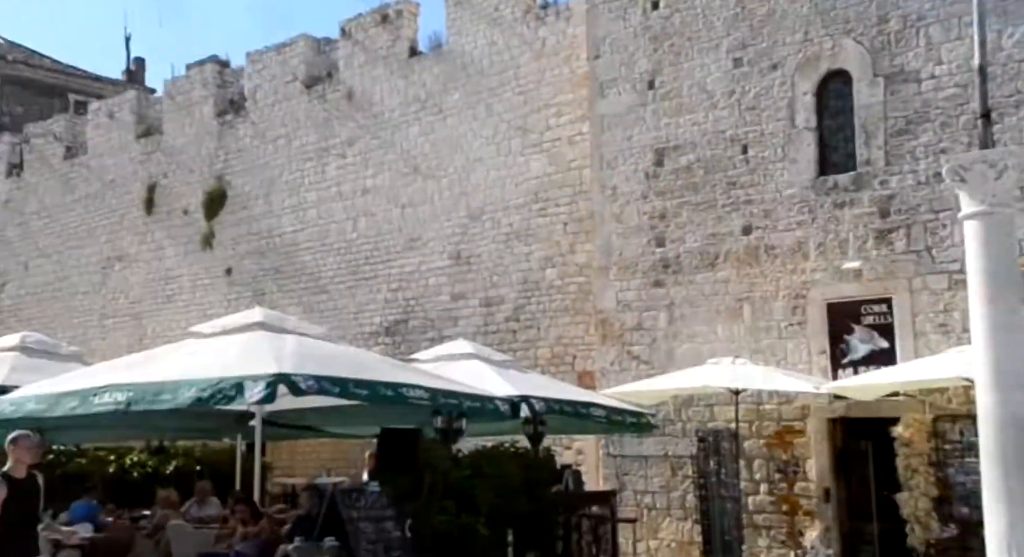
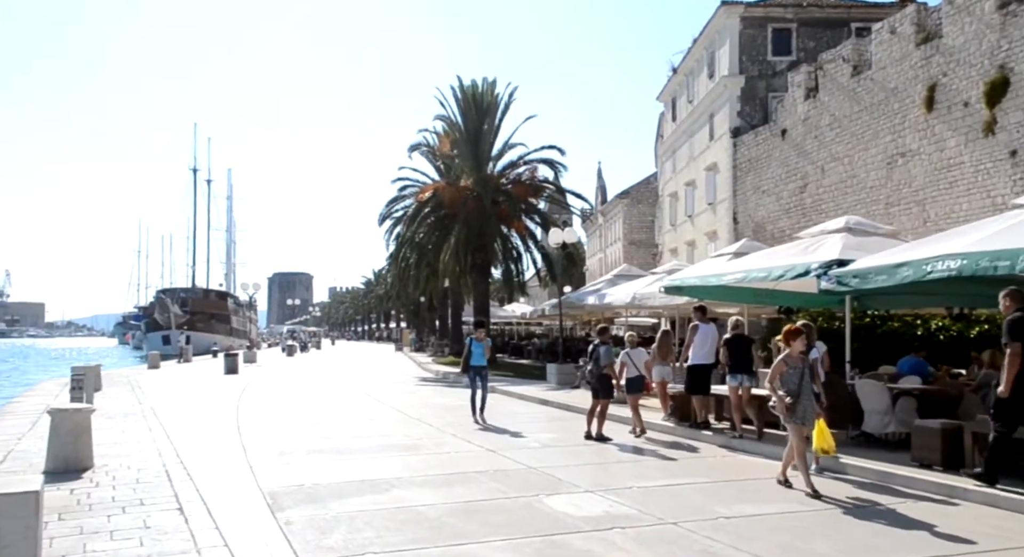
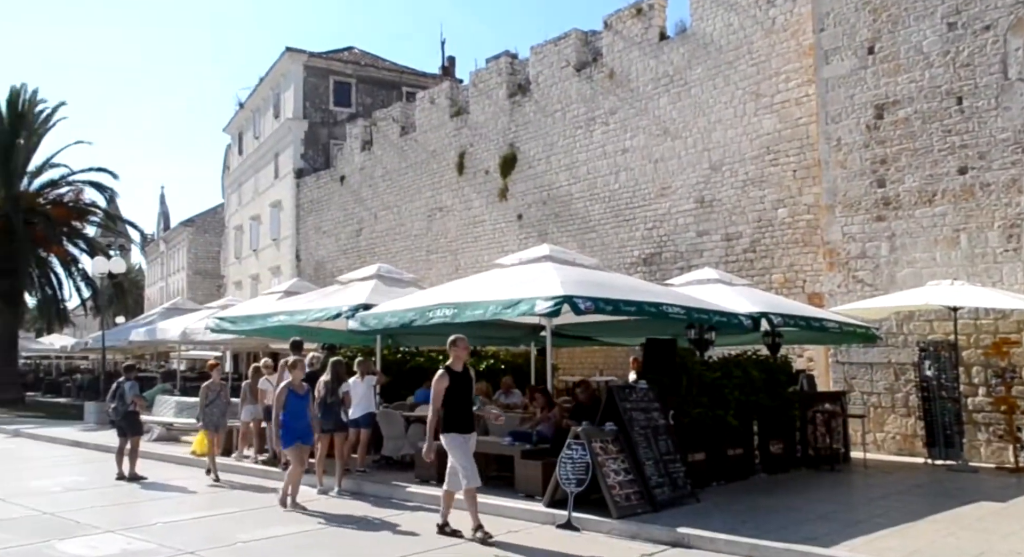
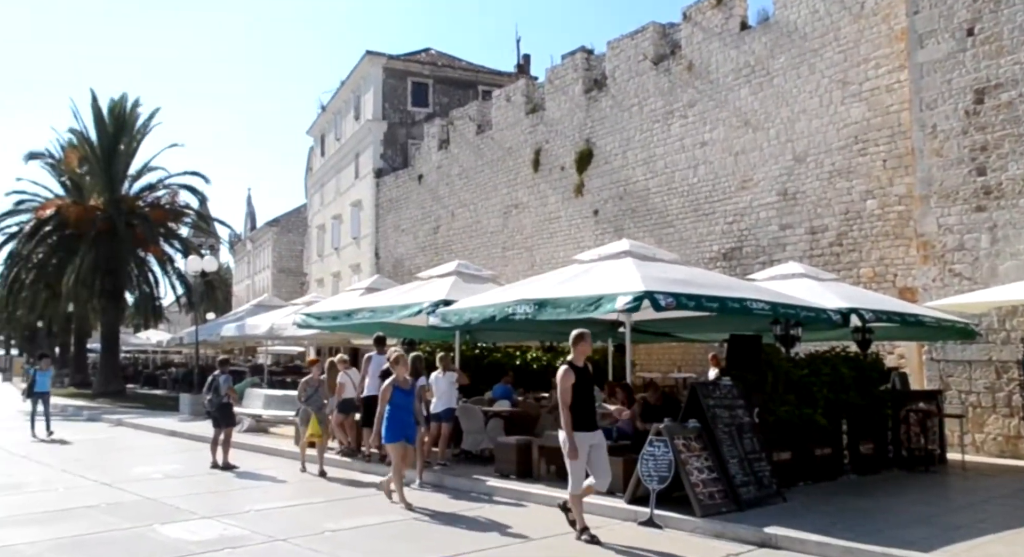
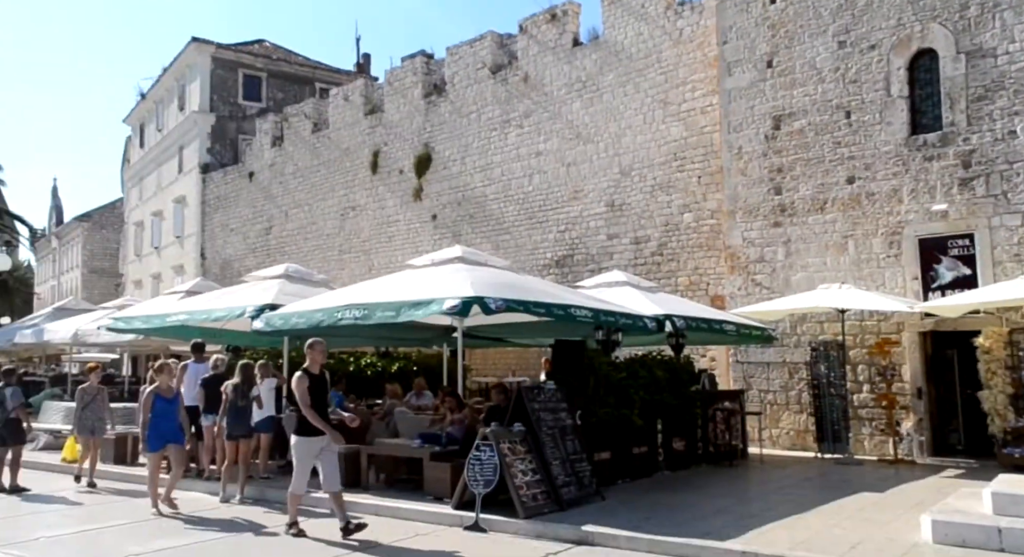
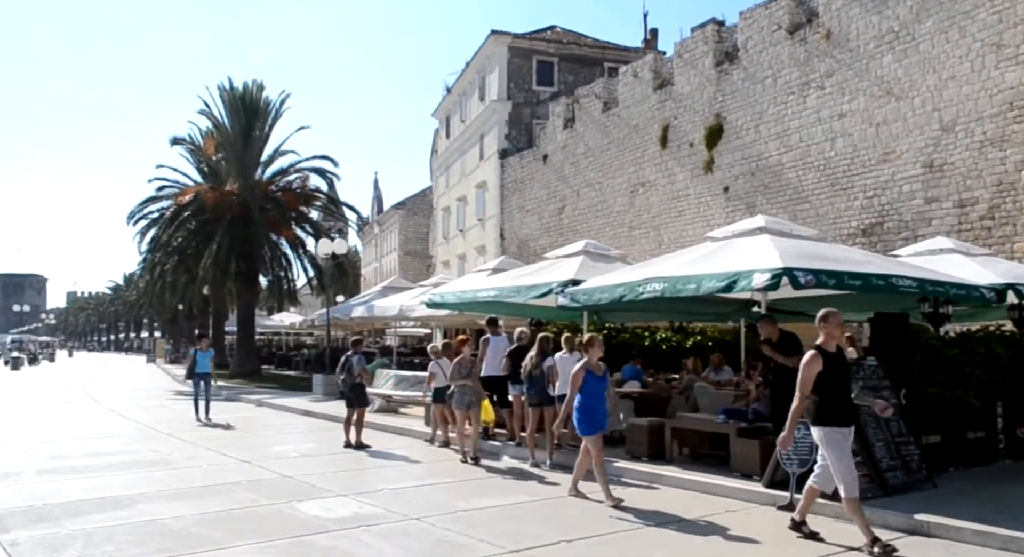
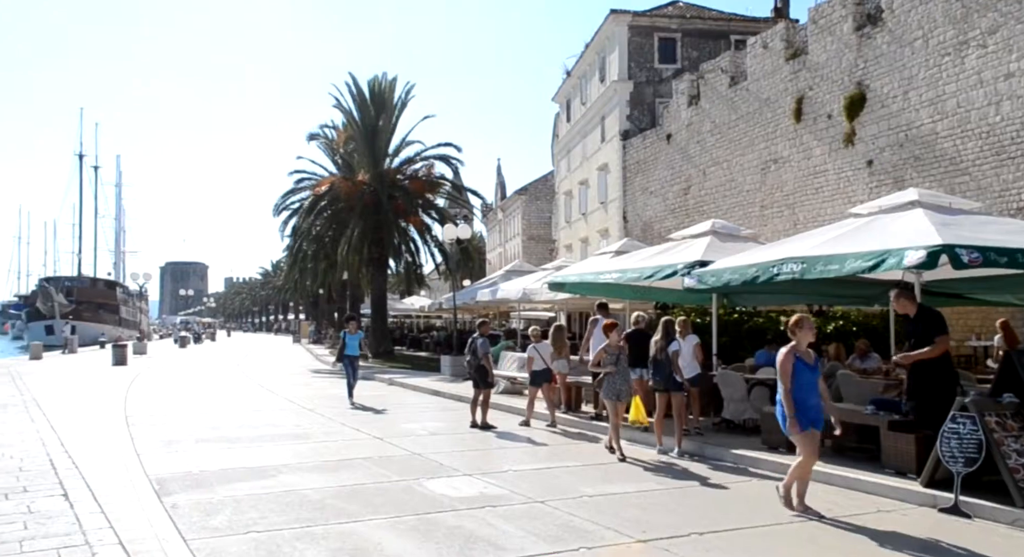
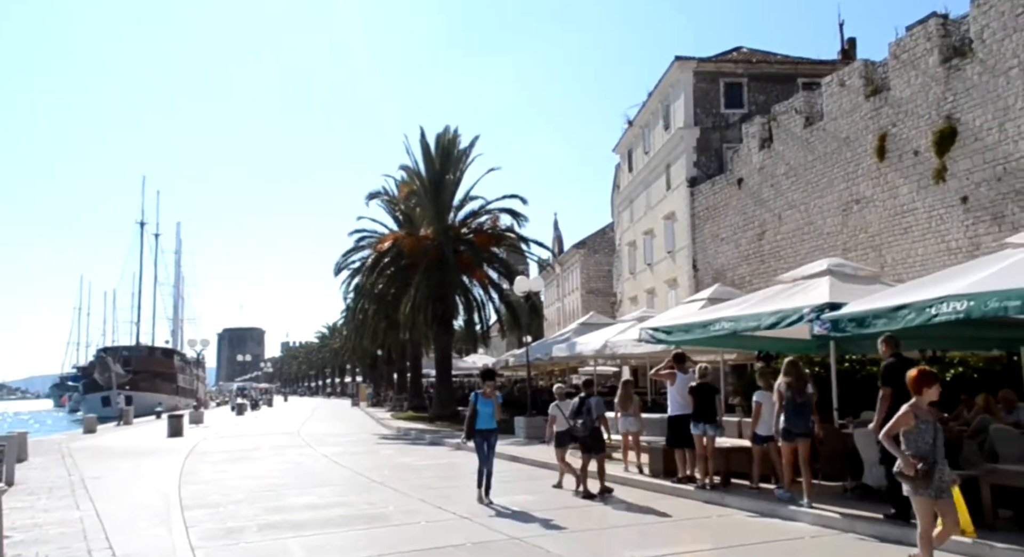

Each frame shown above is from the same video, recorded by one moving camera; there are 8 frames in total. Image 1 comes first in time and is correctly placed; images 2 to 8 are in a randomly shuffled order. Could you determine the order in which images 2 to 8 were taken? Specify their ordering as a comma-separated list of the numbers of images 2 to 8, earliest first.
5, 3, 4, 6, 7, 2, 8
